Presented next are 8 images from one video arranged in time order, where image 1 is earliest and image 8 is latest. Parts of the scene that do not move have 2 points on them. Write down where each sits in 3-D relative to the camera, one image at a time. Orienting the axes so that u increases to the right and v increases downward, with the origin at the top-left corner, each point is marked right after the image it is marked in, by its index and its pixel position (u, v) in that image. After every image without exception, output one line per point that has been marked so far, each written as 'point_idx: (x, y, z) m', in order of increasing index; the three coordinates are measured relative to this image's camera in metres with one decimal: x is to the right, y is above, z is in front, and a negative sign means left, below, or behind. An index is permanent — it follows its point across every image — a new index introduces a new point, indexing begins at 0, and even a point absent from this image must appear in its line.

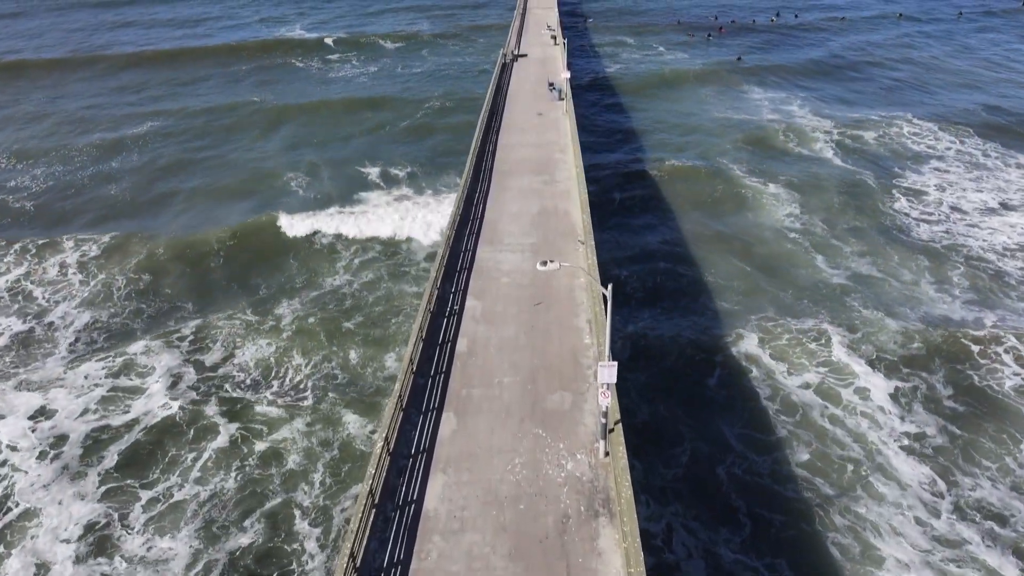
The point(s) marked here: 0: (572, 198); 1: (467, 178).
0: (+1.6, +2.5, +18.8) m
1: (-1.3, +3.1, +19.1) m
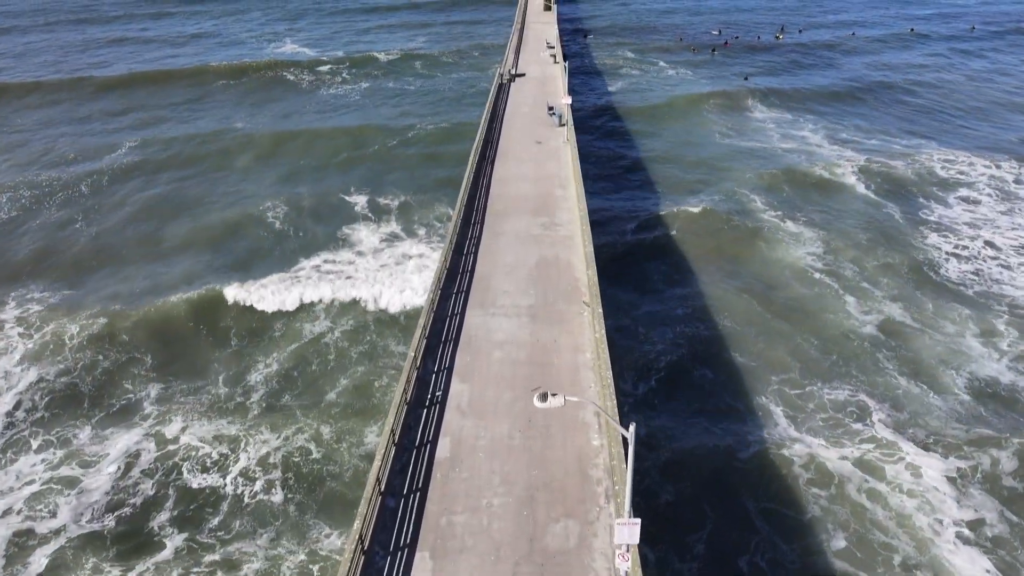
0: (+1.5, +1.1, +16.6) m
1: (-1.4, +1.6, +16.9) m
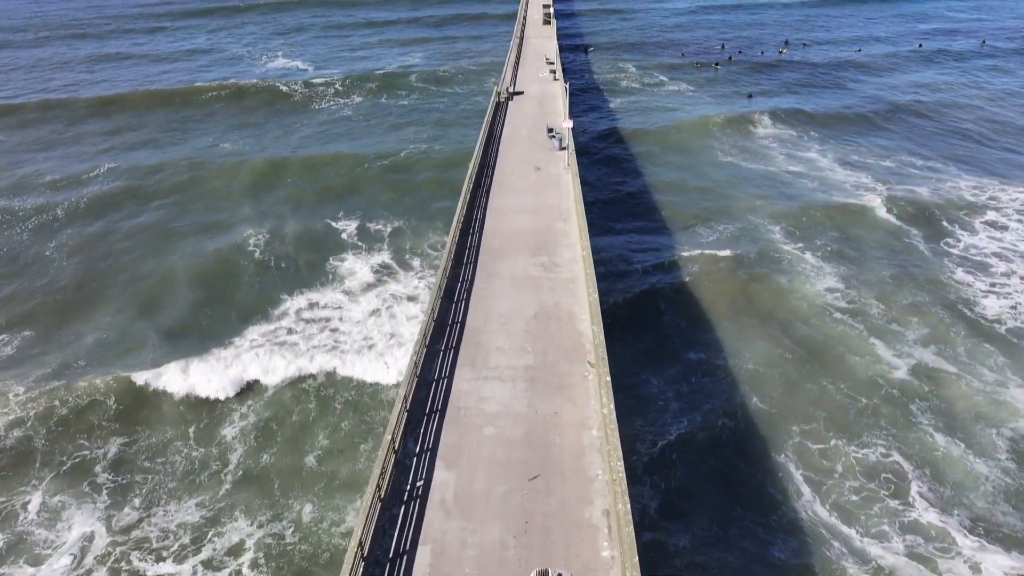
0: (+1.4, 0.0, +15.0) m
1: (-1.5, +0.5, +15.3) m
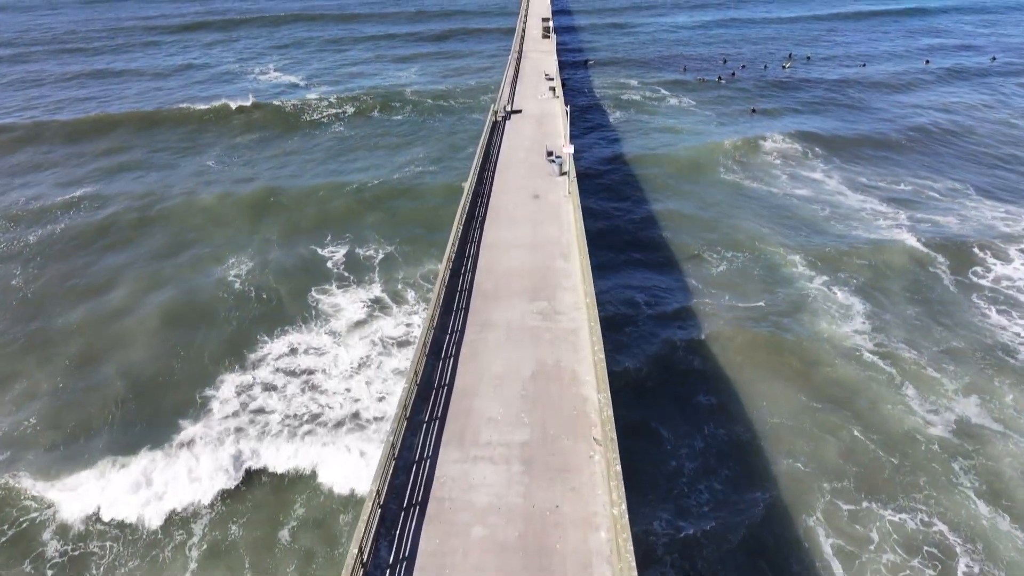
0: (+1.3, -1.0, +13.3) m
1: (-1.6, -0.5, +13.6) m
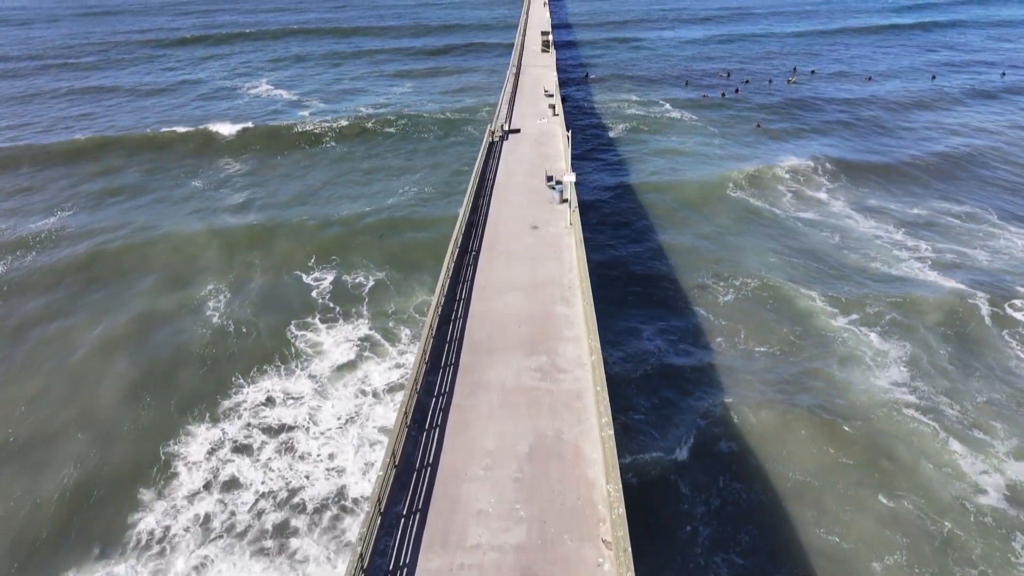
0: (+1.2, -2.0, +11.6) m
1: (-1.7, -1.5, +11.9) m
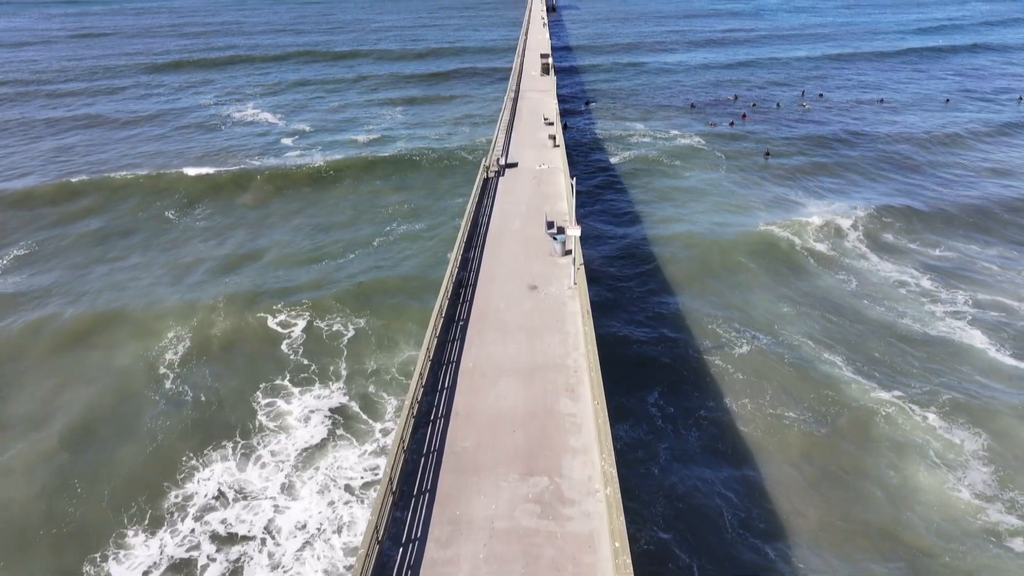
0: (+1.1, -3.6, +8.8) m
1: (-1.8, -3.1, +9.2) m
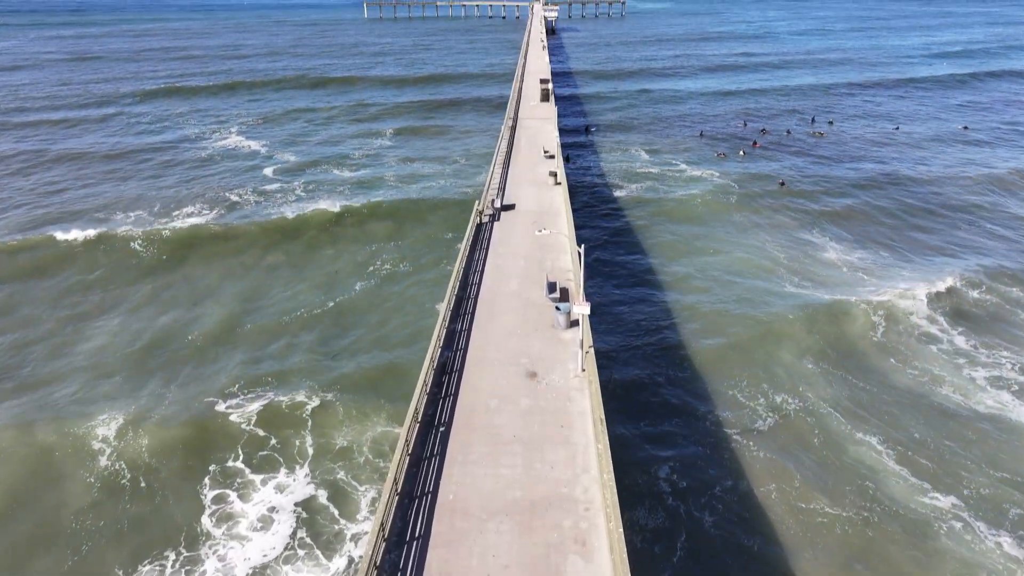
0: (+1.0, -5.1, +5.7) m
1: (-1.9, -4.7, +6.1) m
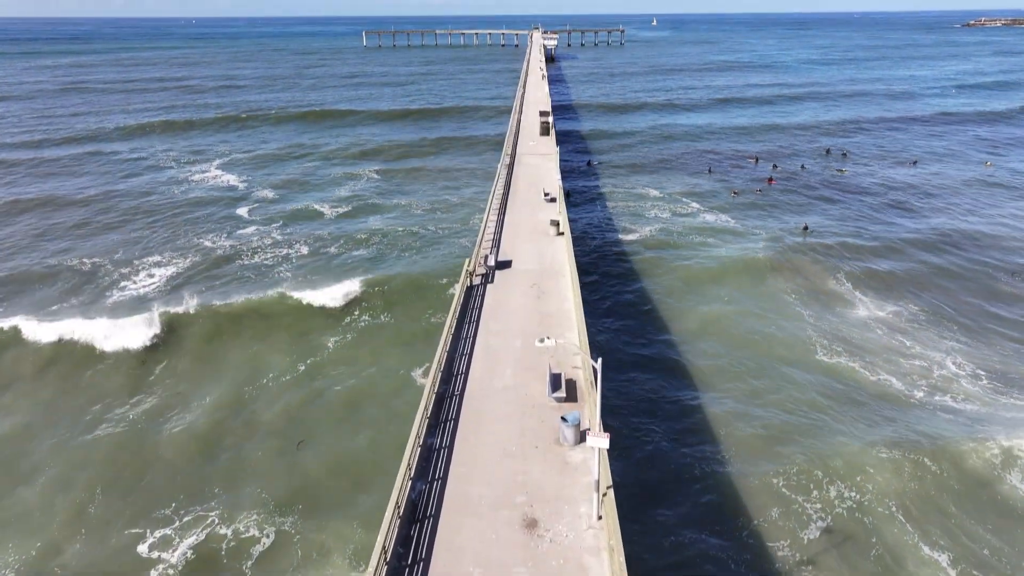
0: (+0.9, -6.7, +2.1) m
1: (-2.0, -6.3, +2.5) m
